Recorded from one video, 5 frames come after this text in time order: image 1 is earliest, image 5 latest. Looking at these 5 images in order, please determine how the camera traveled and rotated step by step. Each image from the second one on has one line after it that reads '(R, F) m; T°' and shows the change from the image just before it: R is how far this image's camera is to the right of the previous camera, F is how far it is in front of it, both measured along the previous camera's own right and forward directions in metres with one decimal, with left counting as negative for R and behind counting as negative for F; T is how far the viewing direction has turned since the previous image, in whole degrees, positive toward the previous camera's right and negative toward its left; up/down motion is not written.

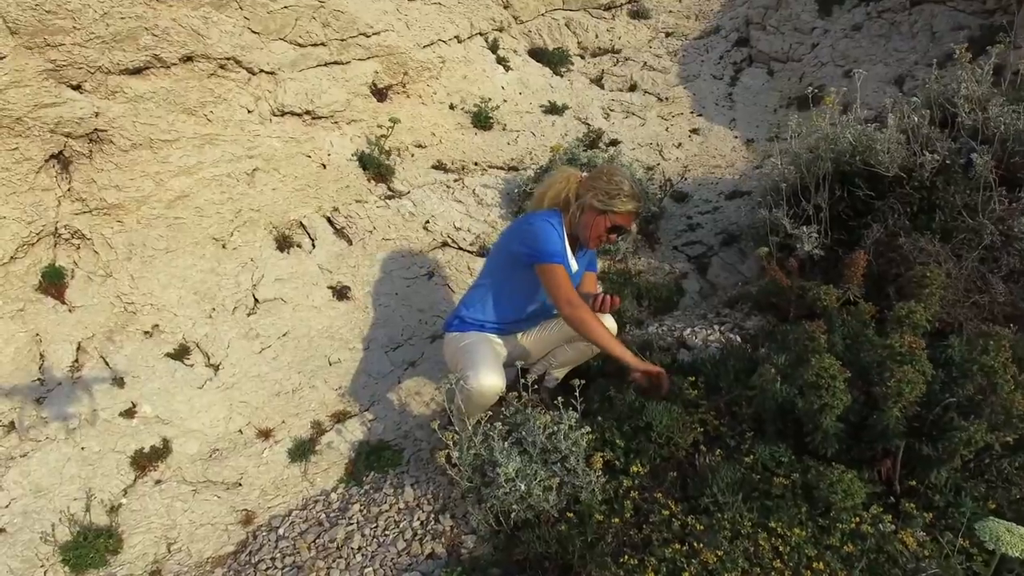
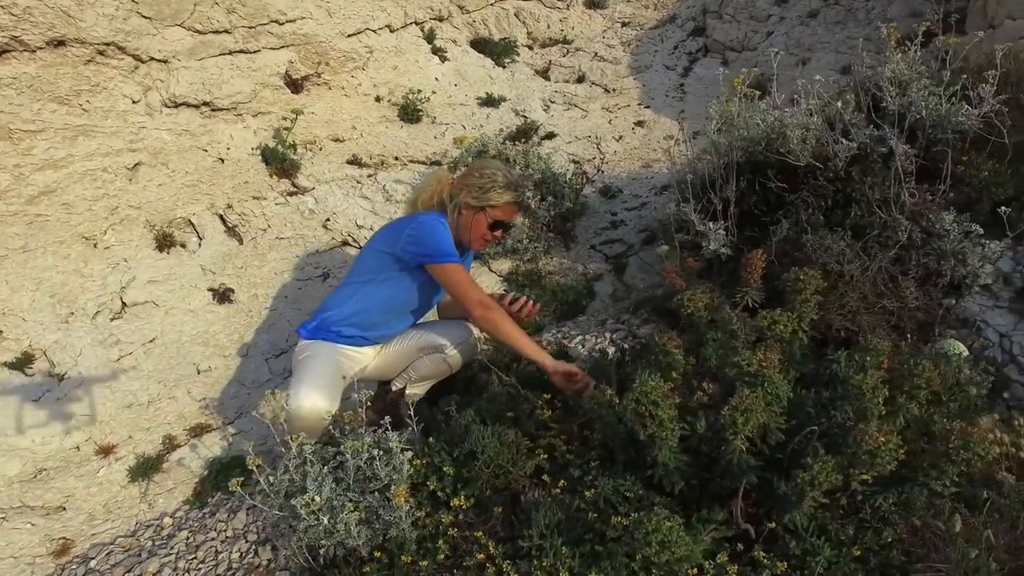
(+1.2, +0.4) m; -1°
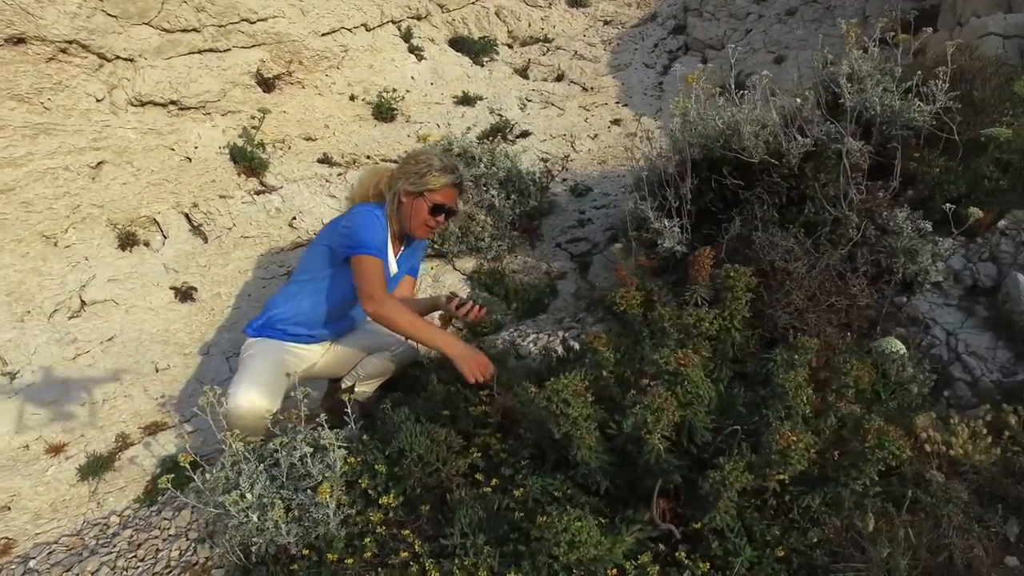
(+0.4, 0.0) m; 0°
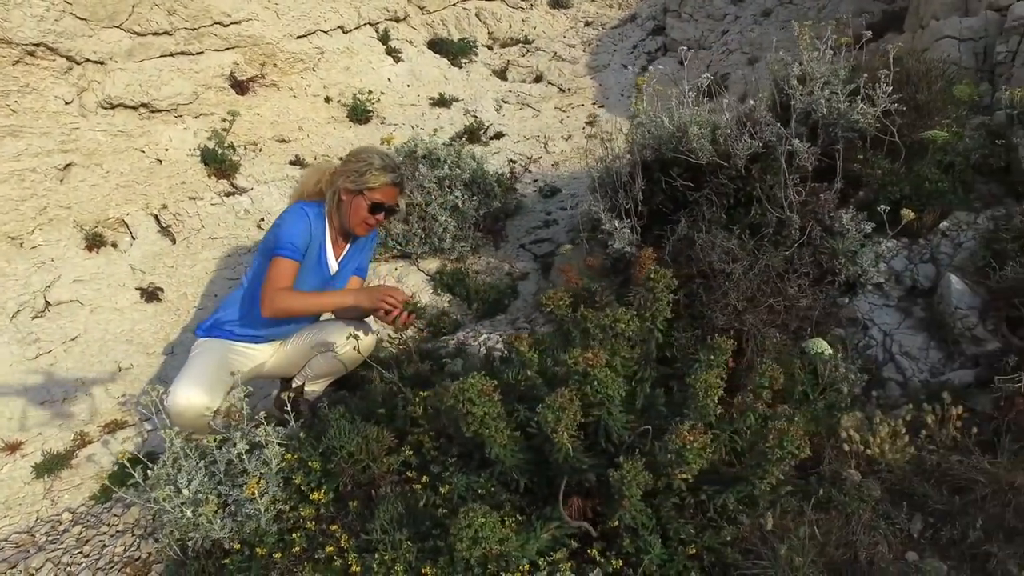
(+0.5, 0.0) m; 0°
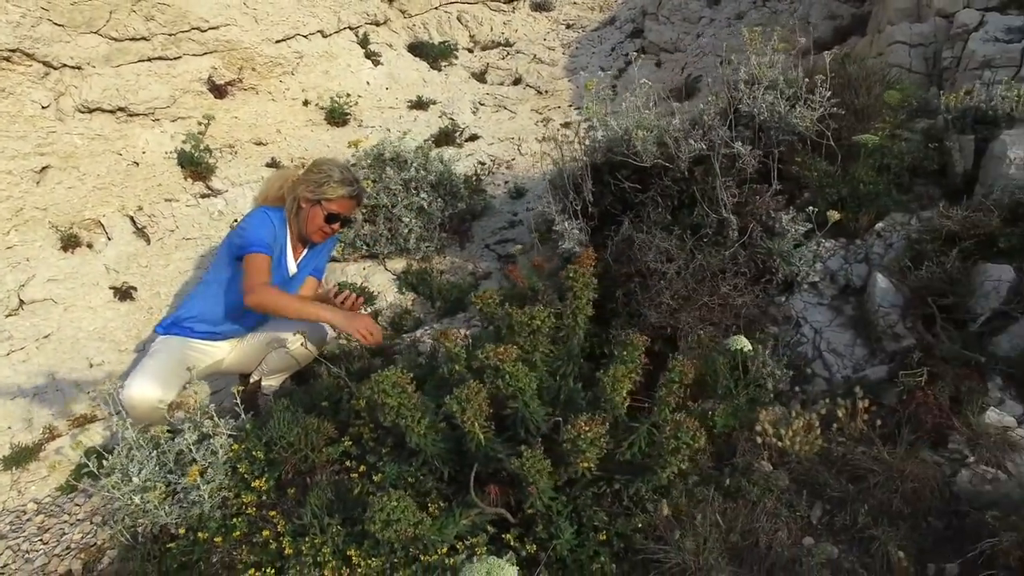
(+0.5, -0.1) m; 0°
